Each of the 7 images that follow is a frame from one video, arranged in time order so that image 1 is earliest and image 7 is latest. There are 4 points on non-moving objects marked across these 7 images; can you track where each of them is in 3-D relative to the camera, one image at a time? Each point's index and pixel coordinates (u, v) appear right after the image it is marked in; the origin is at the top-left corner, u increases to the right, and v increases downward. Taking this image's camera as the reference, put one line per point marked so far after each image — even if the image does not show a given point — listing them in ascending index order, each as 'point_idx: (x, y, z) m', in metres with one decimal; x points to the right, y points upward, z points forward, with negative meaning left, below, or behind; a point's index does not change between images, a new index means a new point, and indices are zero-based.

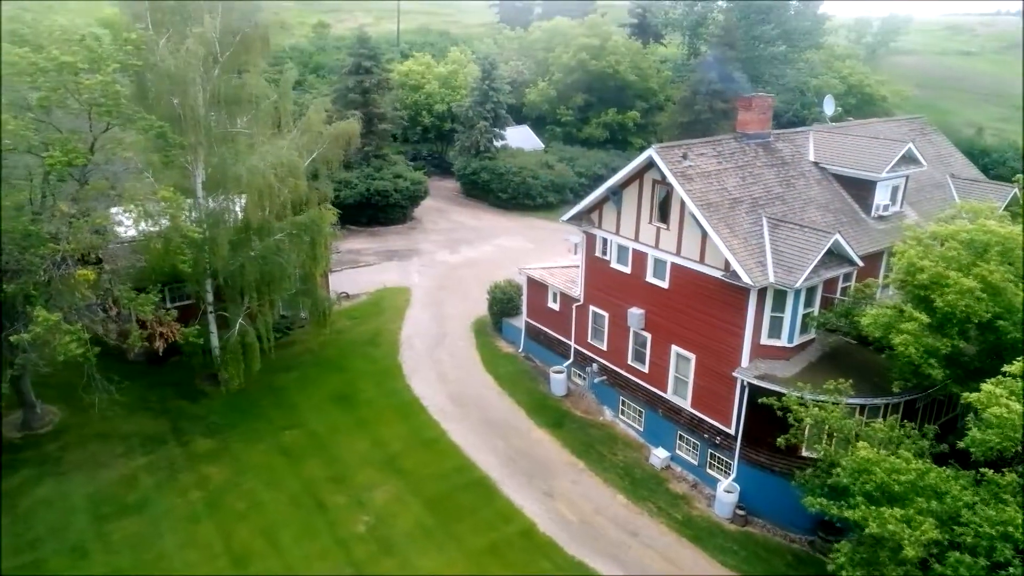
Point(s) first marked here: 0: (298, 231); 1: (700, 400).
0: (-5.8, +1.6, +19.1) m
1: (+4.8, -2.8, +17.9) m
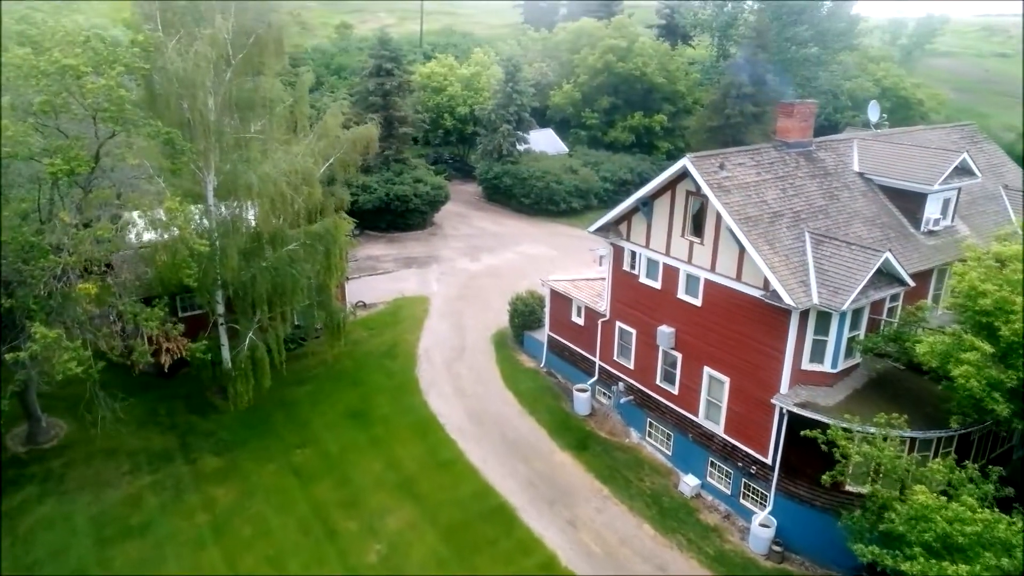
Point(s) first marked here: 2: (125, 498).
0: (-5.2, +1.3, +18.3) m
1: (+5.3, -3.3, +16.8) m
2: (-9.0, -4.9, +16.4) m
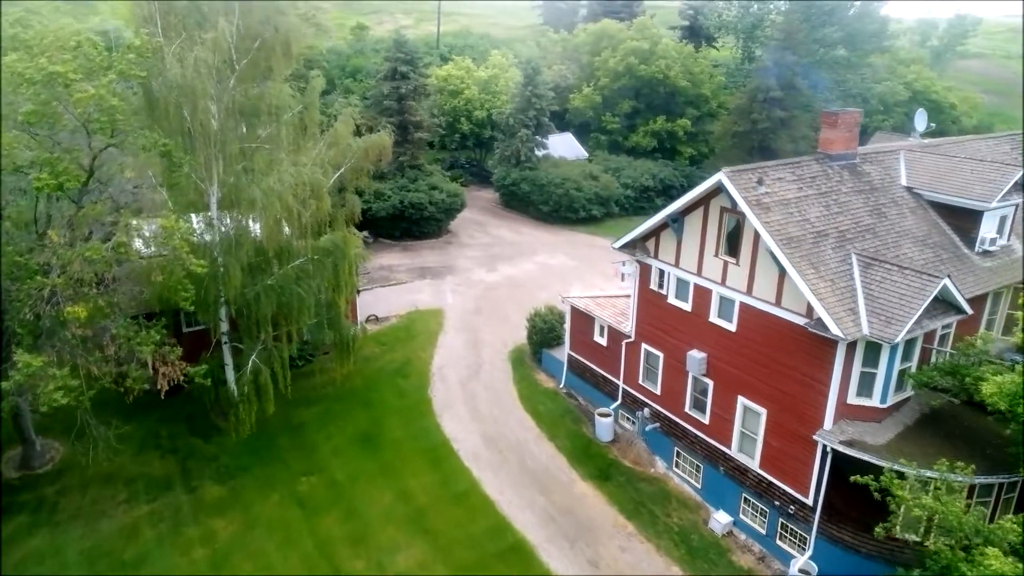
0: (-4.7, +0.8, +17.3) m
1: (+5.7, -3.8, +15.6) m
2: (-8.6, -5.3, +15.4) m
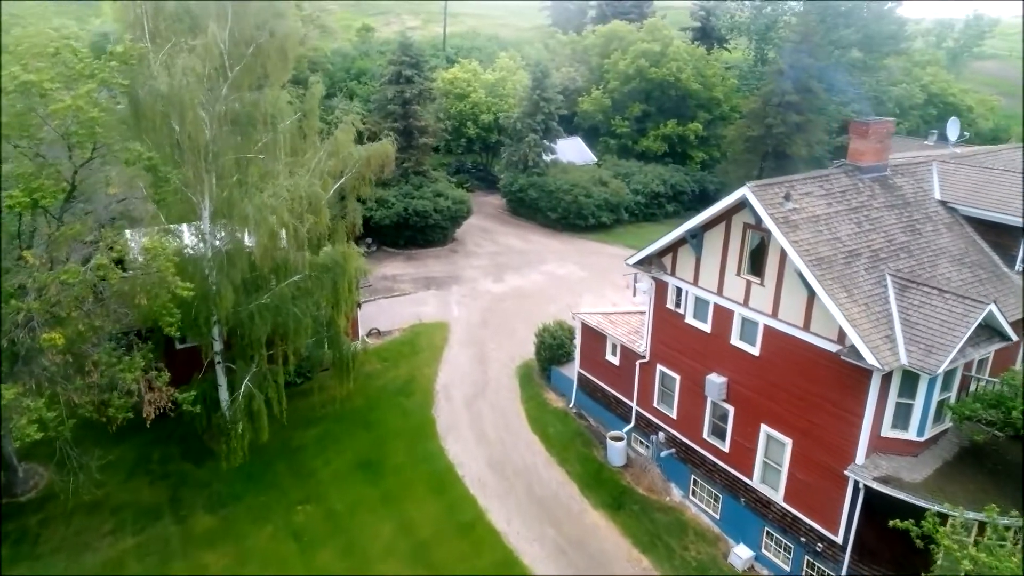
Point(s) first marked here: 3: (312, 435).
0: (-4.5, +0.4, +16.4) m
1: (+5.9, -4.3, +14.6) m
2: (-8.4, -5.7, +14.5) m
3: (-5.4, -3.9, +19.1) m
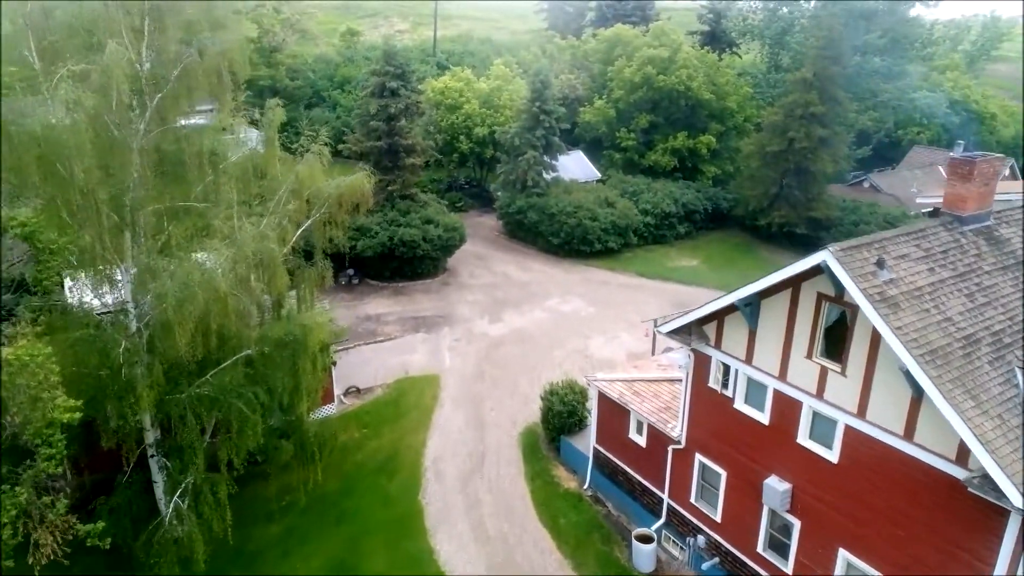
0: (-4.4, -1.1, +13.0) m
1: (+6.0, -5.7, +11.2) m
2: (-8.3, -7.2, +11.1) m
3: (-5.3, -5.4, +15.6) m
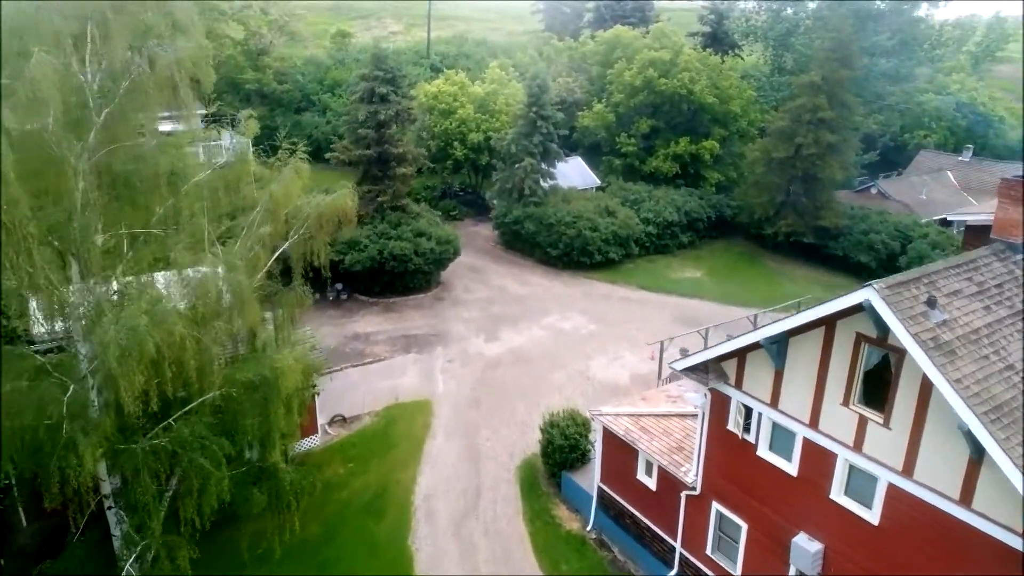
0: (-4.4, -1.7, +11.6) m
1: (+6.0, -6.3, +9.9) m
2: (-8.3, -7.8, +9.7) m
3: (-5.4, -6.0, +14.2) m
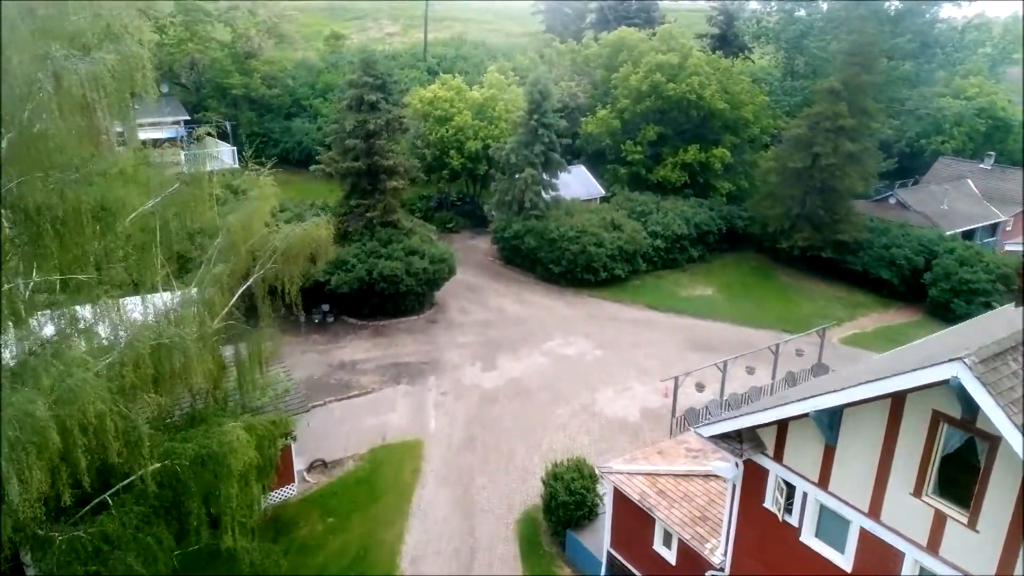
0: (-4.5, -2.5, +9.7) m
1: (+6.0, -7.0, +8.0) m
2: (-8.3, -8.6, +7.8) m
3: (-5.4, -6.8, +12.3) m
